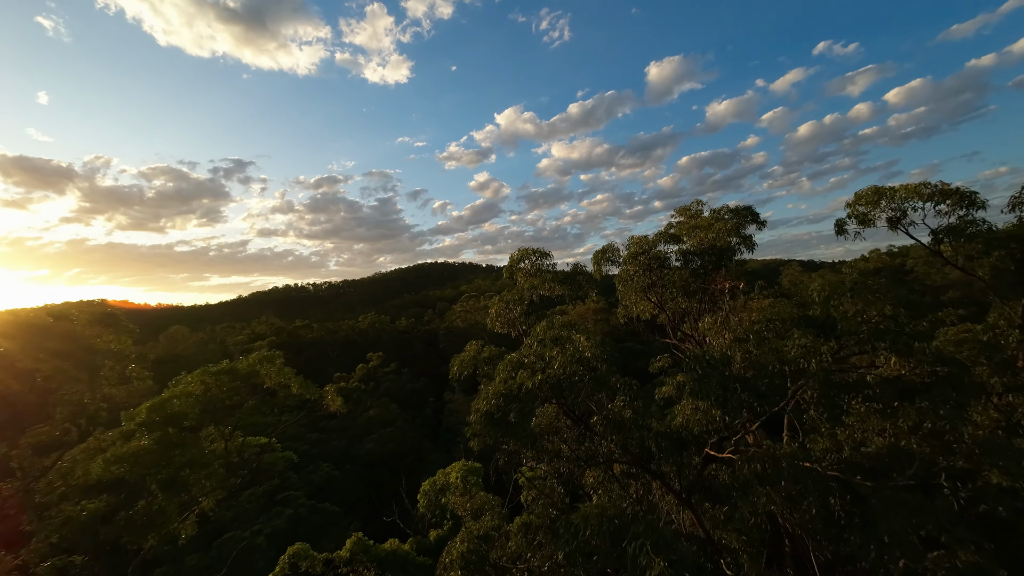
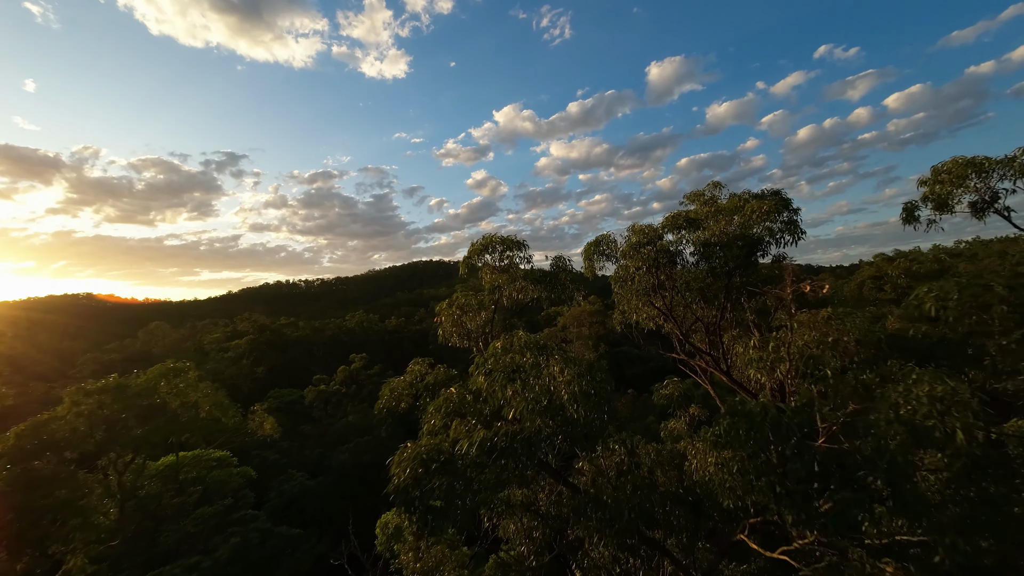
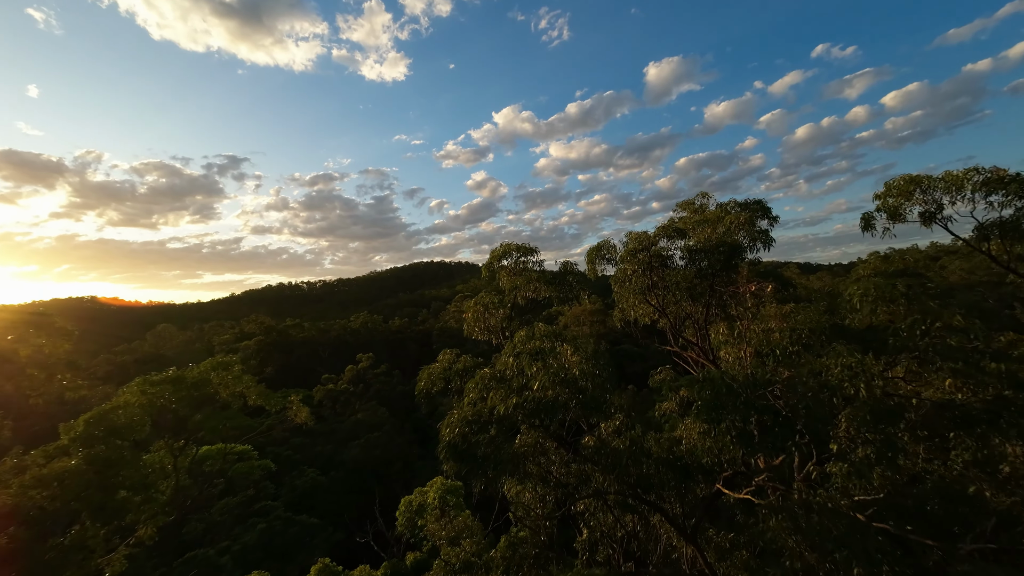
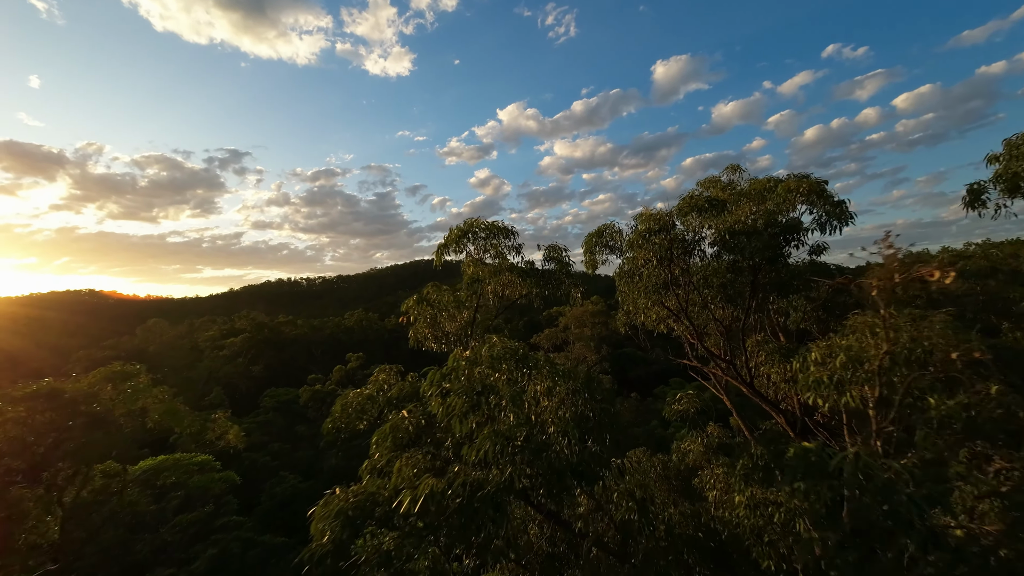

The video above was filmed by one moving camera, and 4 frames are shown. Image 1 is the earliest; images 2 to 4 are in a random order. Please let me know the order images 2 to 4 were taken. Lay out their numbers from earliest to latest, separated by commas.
3, 2, 4
